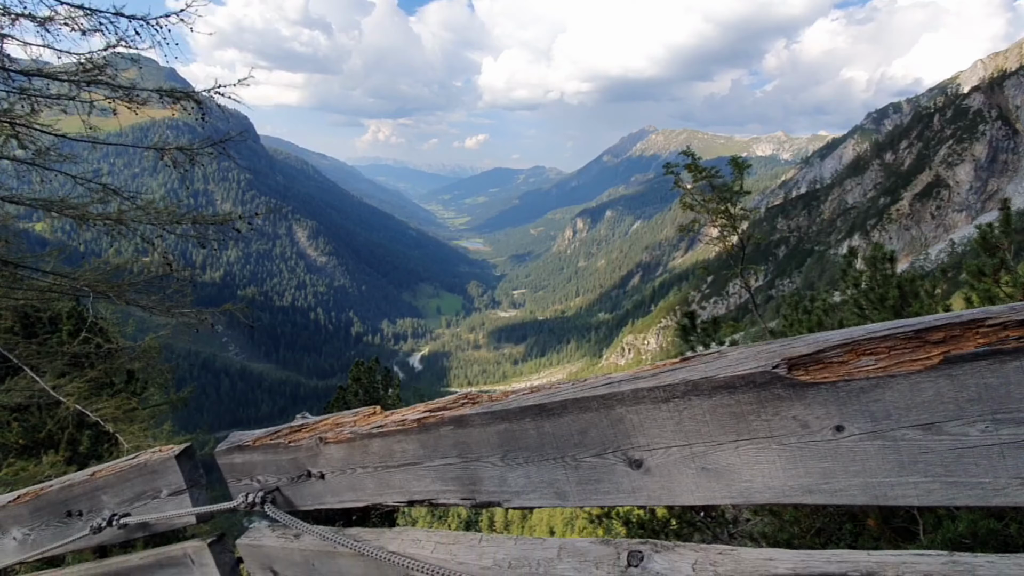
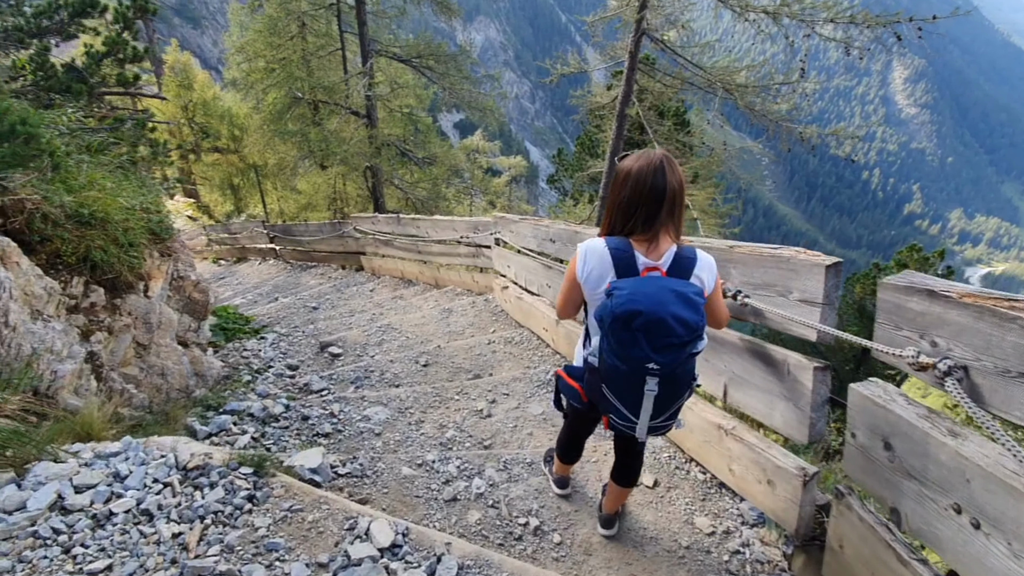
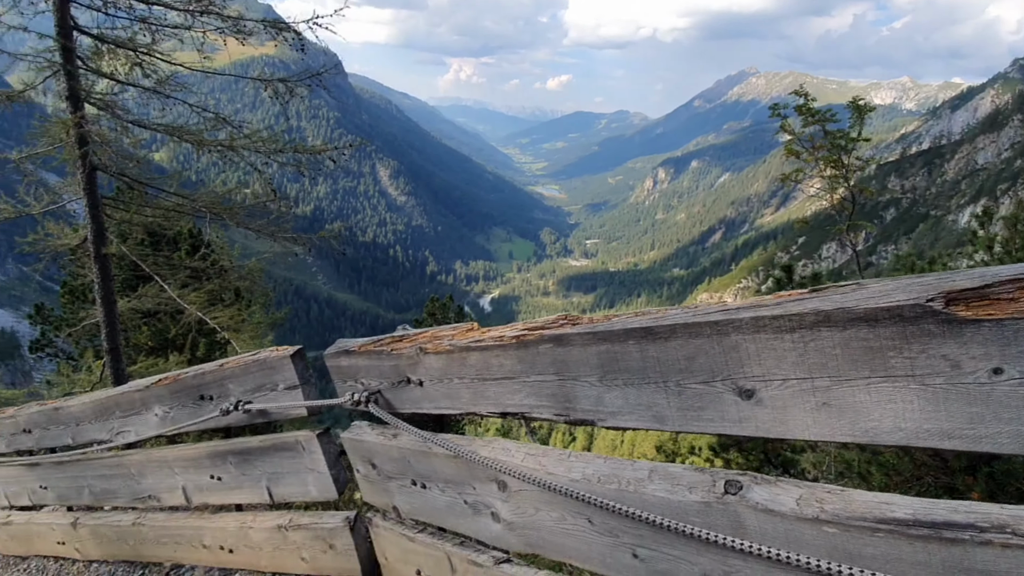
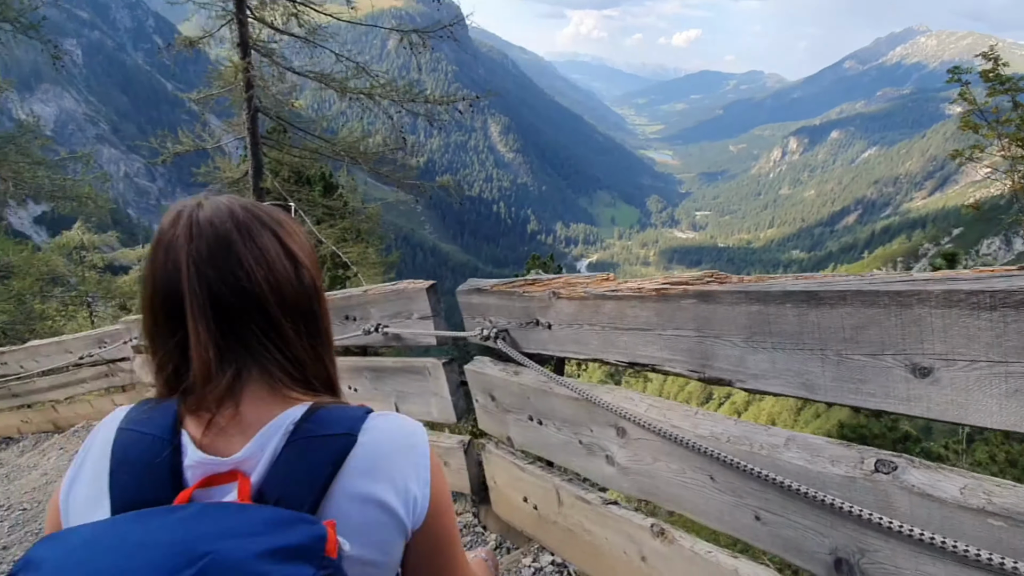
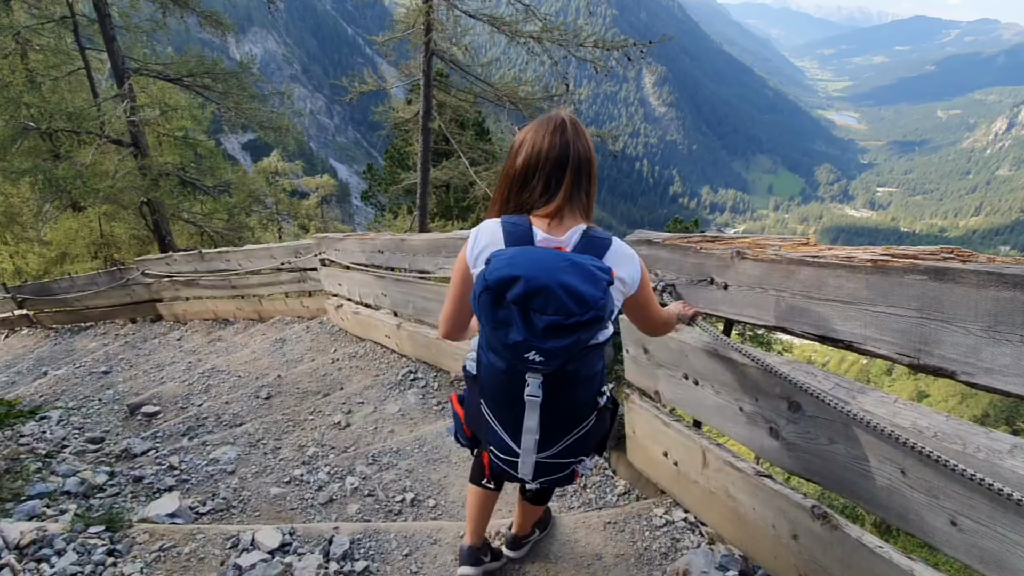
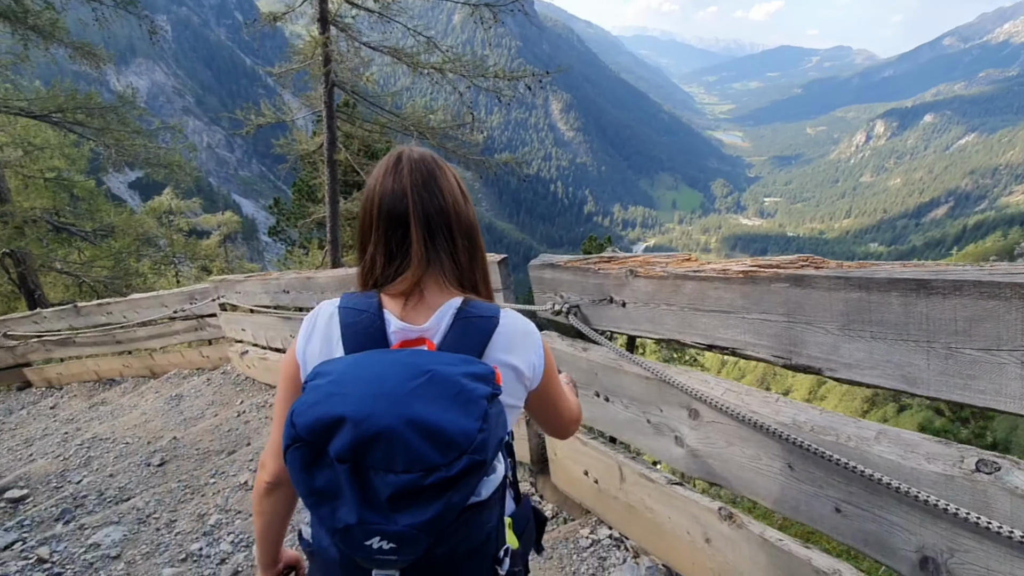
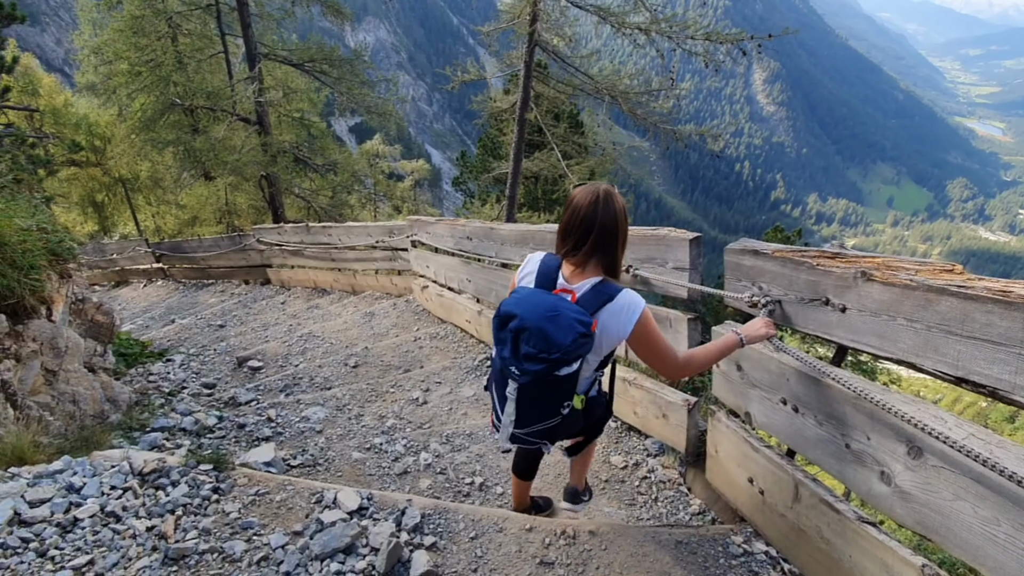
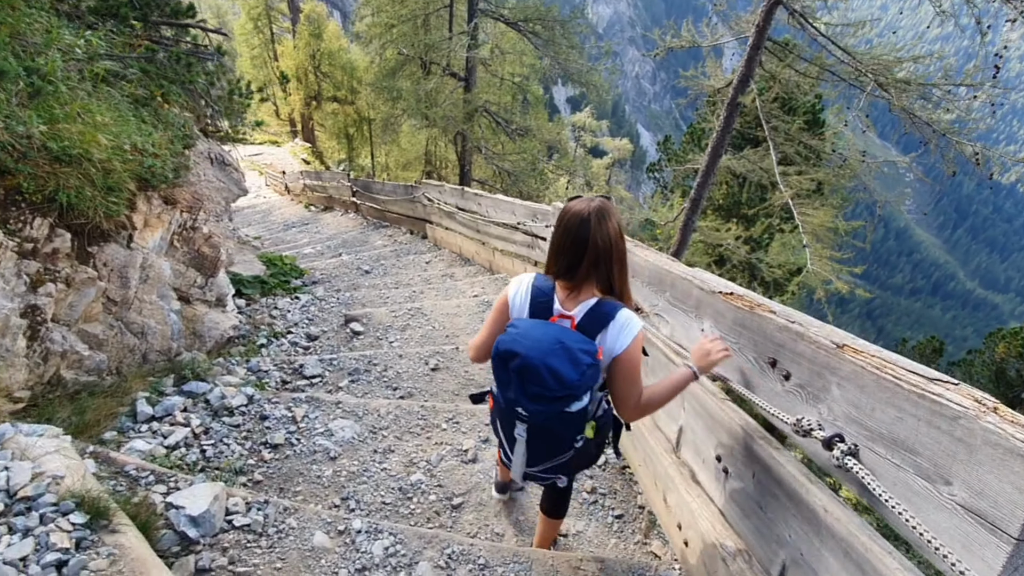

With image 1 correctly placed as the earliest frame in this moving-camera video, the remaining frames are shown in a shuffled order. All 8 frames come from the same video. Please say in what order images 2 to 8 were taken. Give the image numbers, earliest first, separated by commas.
3, 4, 6, 5, 7, 2, 8
